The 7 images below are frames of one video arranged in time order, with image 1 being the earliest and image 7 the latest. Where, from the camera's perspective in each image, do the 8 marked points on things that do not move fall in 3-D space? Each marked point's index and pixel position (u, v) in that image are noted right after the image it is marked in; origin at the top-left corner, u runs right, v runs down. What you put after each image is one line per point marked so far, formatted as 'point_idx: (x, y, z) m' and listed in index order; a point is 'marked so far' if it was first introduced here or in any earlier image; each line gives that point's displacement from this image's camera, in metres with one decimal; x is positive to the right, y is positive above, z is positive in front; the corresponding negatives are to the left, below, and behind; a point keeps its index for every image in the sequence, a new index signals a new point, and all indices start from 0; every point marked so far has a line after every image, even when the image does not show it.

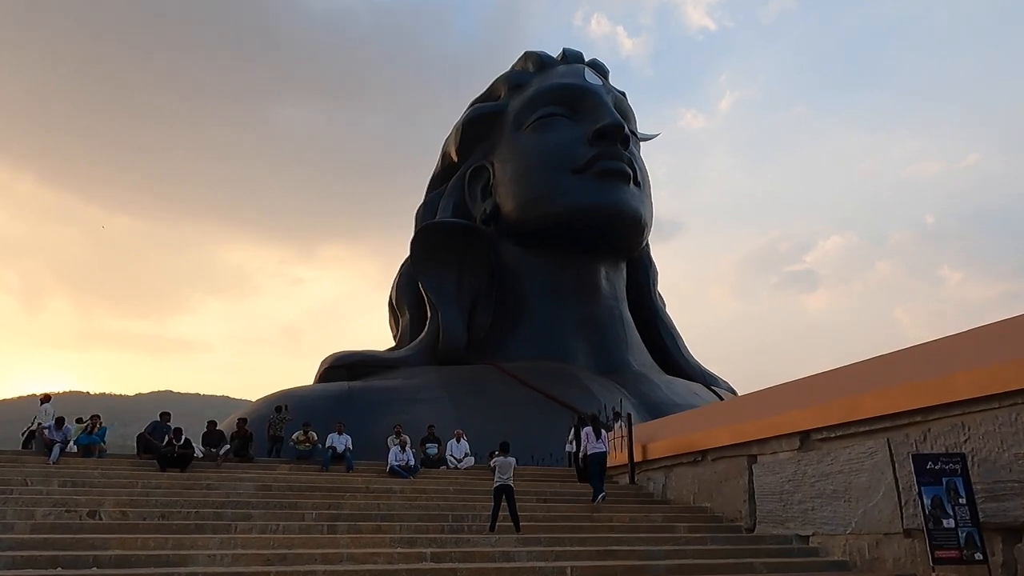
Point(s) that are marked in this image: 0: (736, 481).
0: (+1.8, -1.6, +7.1) m
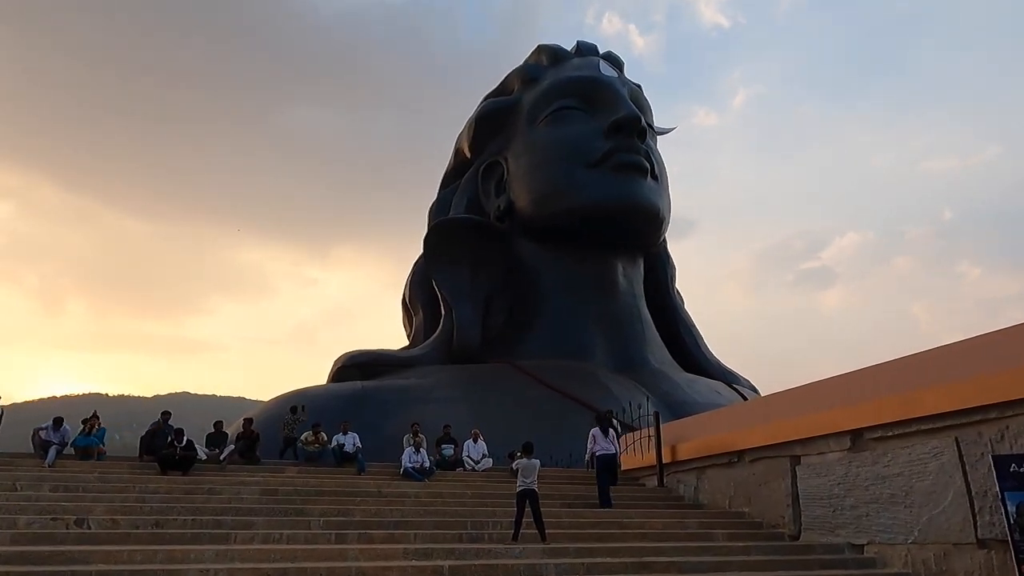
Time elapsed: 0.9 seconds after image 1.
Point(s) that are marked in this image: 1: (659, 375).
0: (+2.0, -1.5, +6.6) m
1: (+3.3, -2.0, +19.8) m
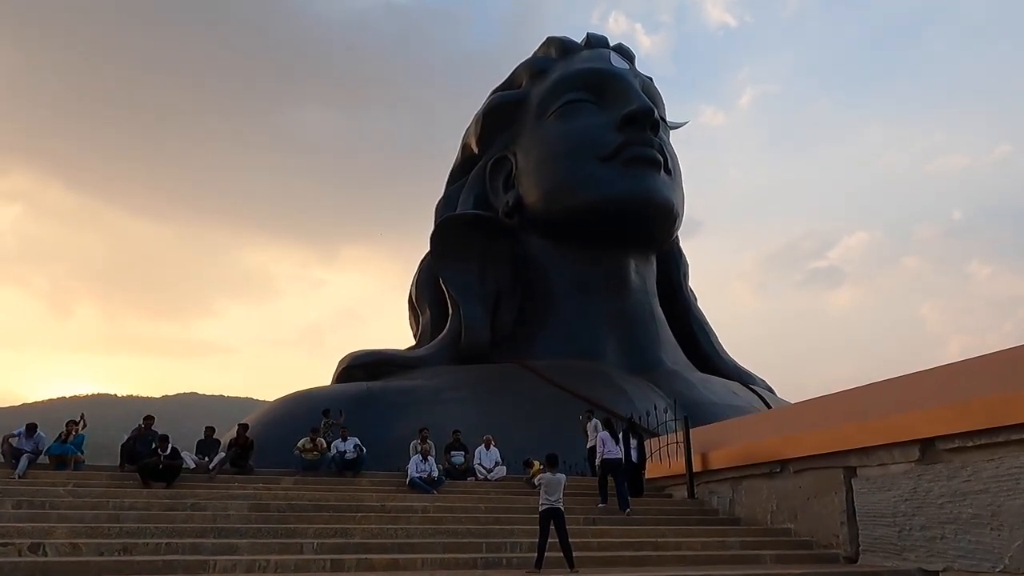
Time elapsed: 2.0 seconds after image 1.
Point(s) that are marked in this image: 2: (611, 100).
0: (+2.2, -1.4, +5.9) m
1: (+3.5, -1.9, +19.1) m
2: (+2.2, +4.2, +19.5) m
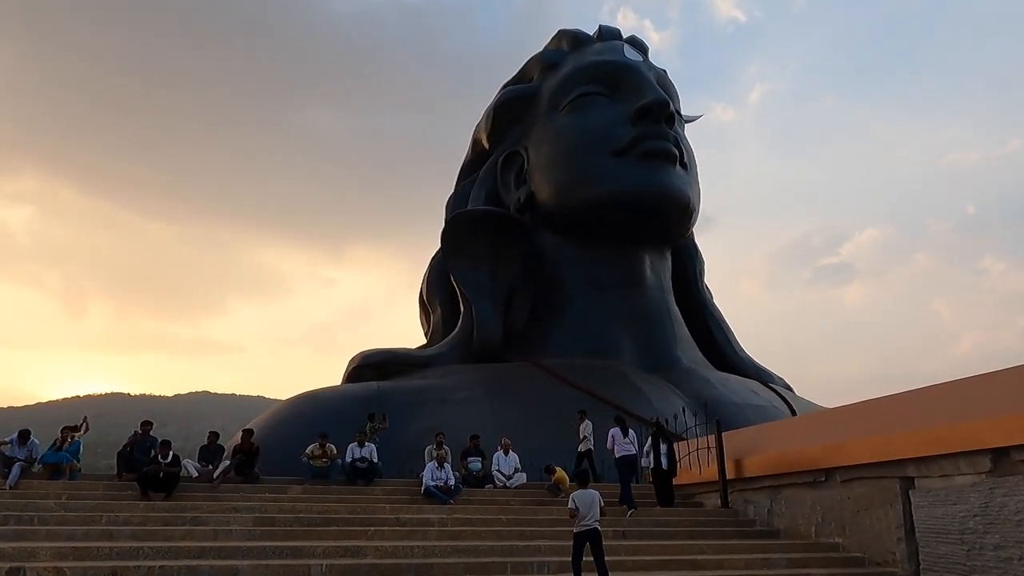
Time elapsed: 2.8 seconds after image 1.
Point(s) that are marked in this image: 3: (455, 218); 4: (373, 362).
0: (+2.3, -1.4, +5.4) m
1: (+3.9, -1.8, +18.6) m
2: (+2.5, +4.3, +19.0) m
3: (-1.3, +1.5, +19.3) m
4: (-3.0, -1.6, +18.4) m
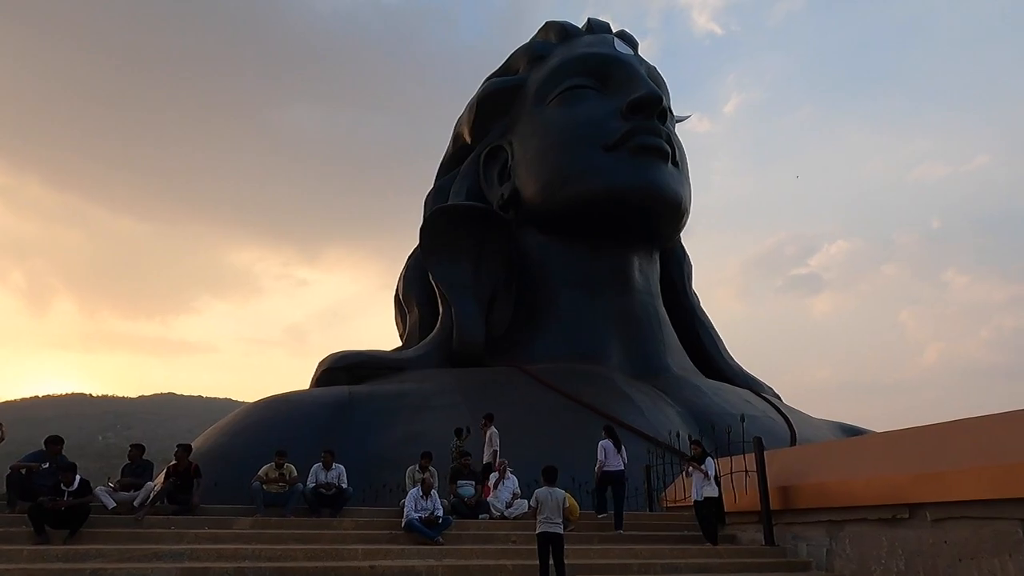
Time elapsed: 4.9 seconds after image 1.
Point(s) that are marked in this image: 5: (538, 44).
0: (+2.4, -1.3, +4.2) m
1: (+3.5, -1.9, +17.4) m
2: (+2.2, +4.3, +17.8) m
3: (-1.6, +1.6, +18.0) m
4: (-3.3, -1.5, +17.0) m
5: (+0.6, +5.6, +19.6) m
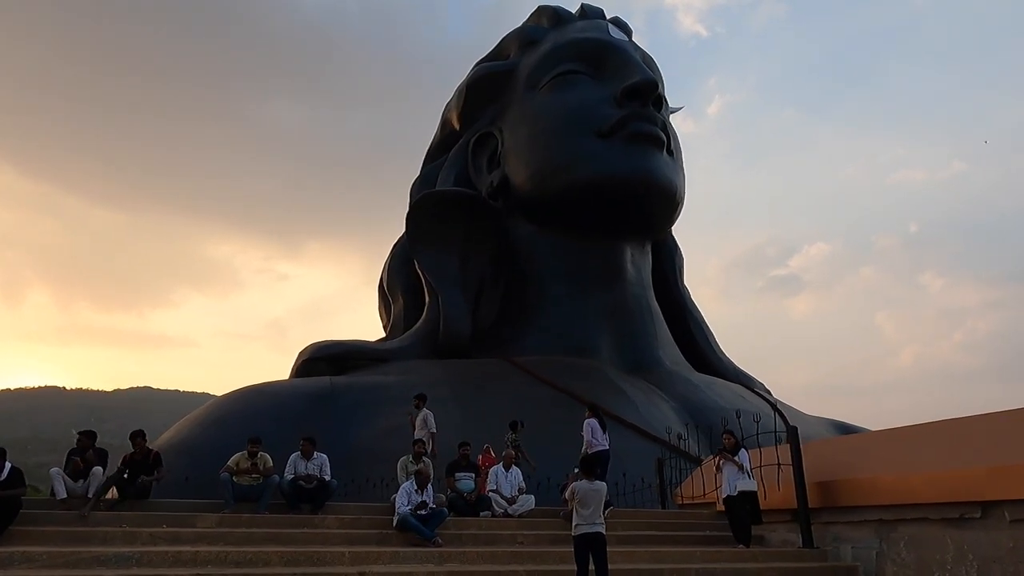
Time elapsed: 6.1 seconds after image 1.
0: (+2.4, -1.2, +3.5) m
1: (+3.3, -1.7, +16.7) m
2: (+2.1, +4.5, +17.1) m
3: (-1.8, +1.8, +17.2) m
4: (-3.5, -1.2, +16.2) m
5: (+0.5, +5.9, +18.8) m
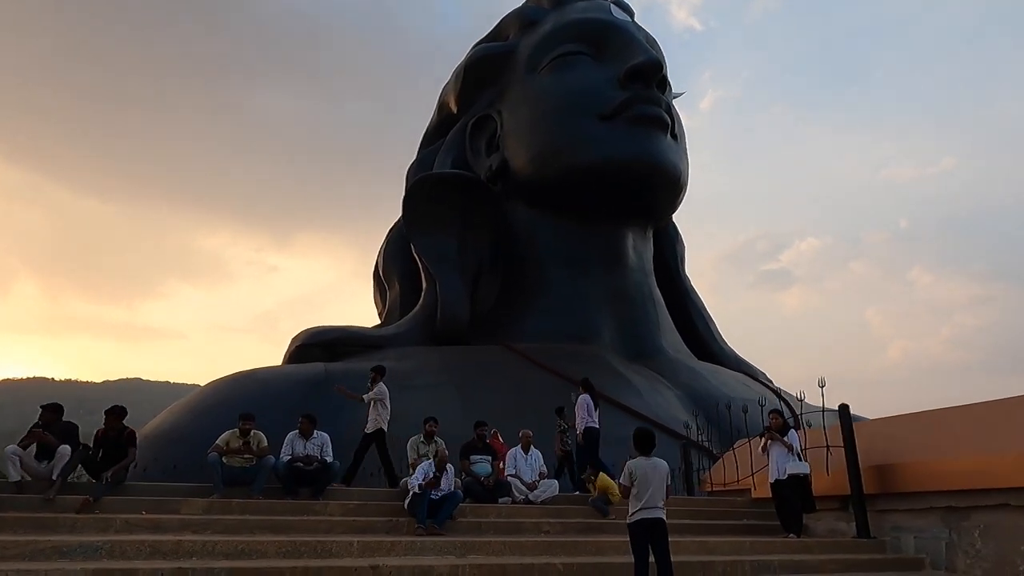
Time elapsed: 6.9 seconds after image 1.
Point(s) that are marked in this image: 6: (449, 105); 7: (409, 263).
0: (+2.6, -1.0, +3.0) m
1: (+3.3, -1.4, +16.2) m
2: (+2.1, +4.8, +16.5) m
3: (-1.7, +2.1, +16.6) m
4: (-3.4, -0.9, +15.6) m
5: (+0.5, +6.2, +18.2) m
6: (-1.3, +4.3, +19.0) m
7: (-2.1, +0.6, +18.2) m
